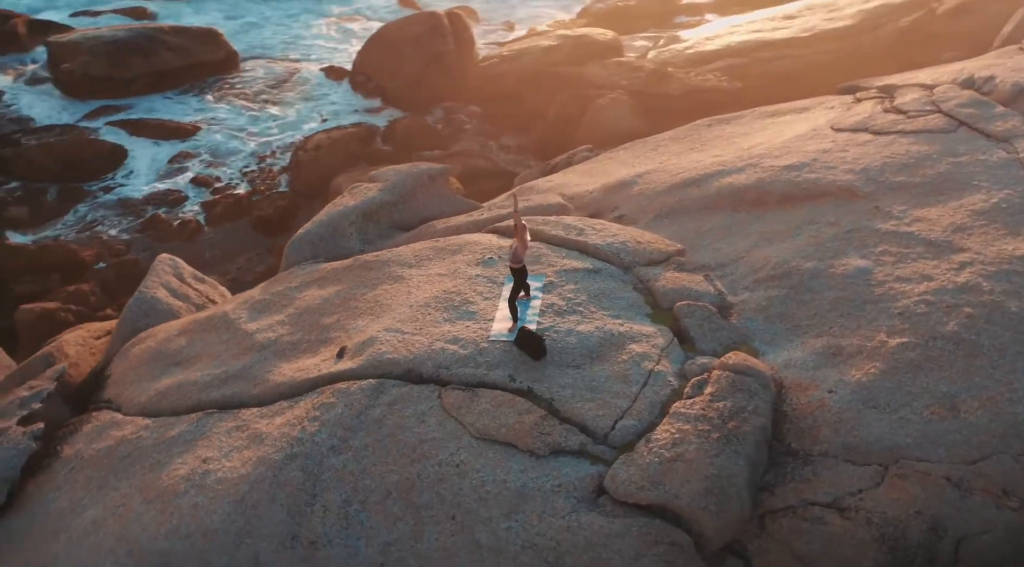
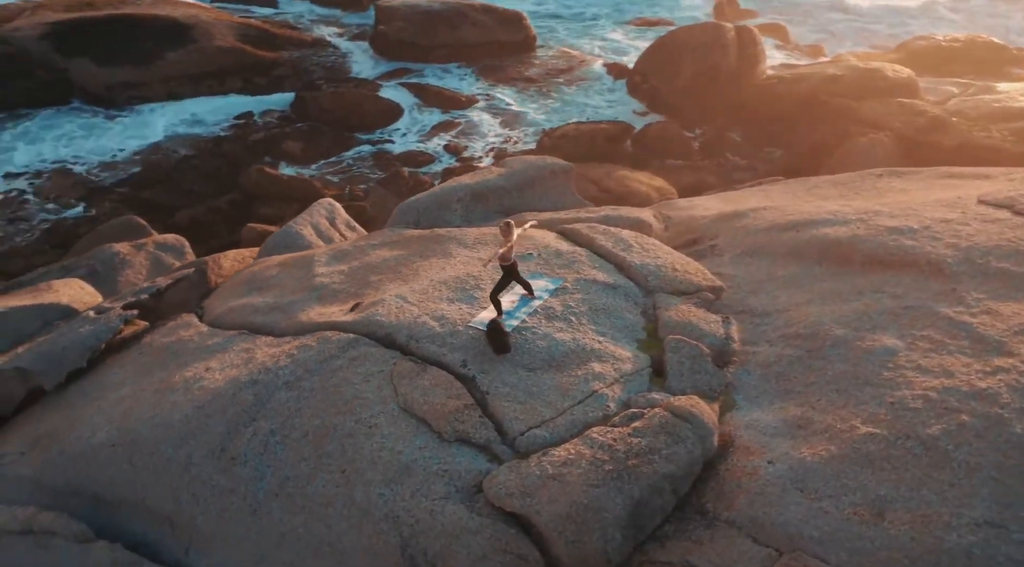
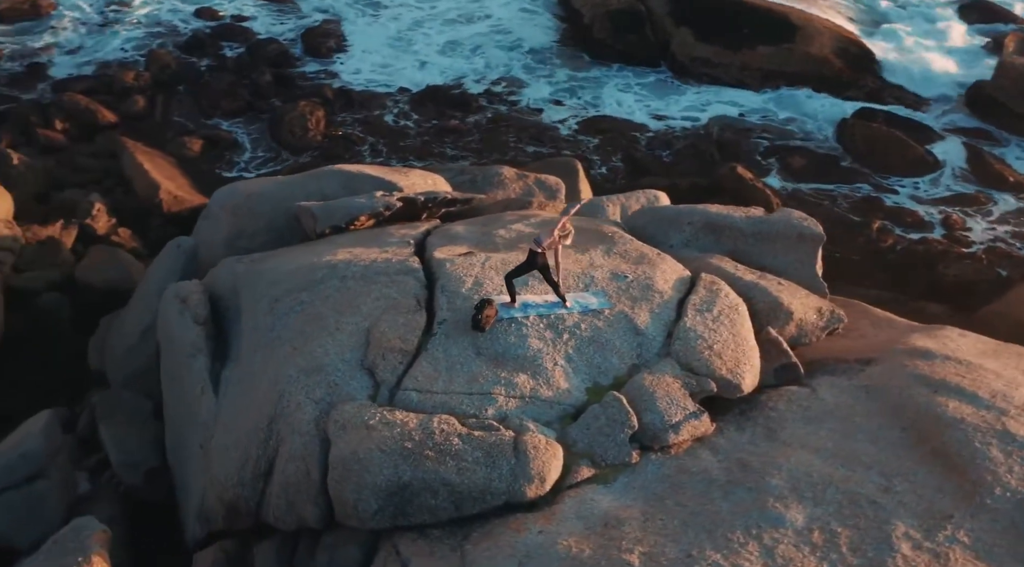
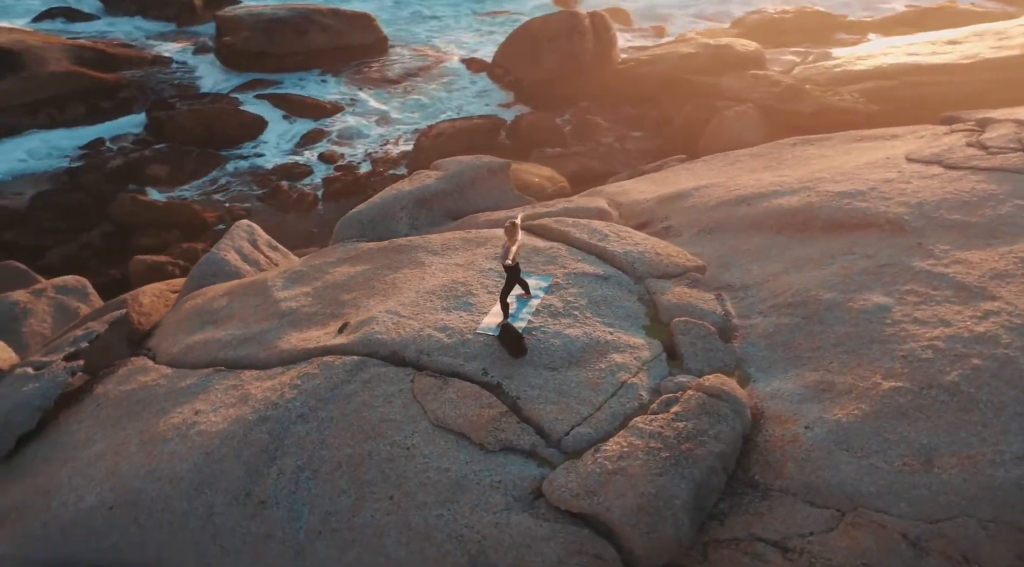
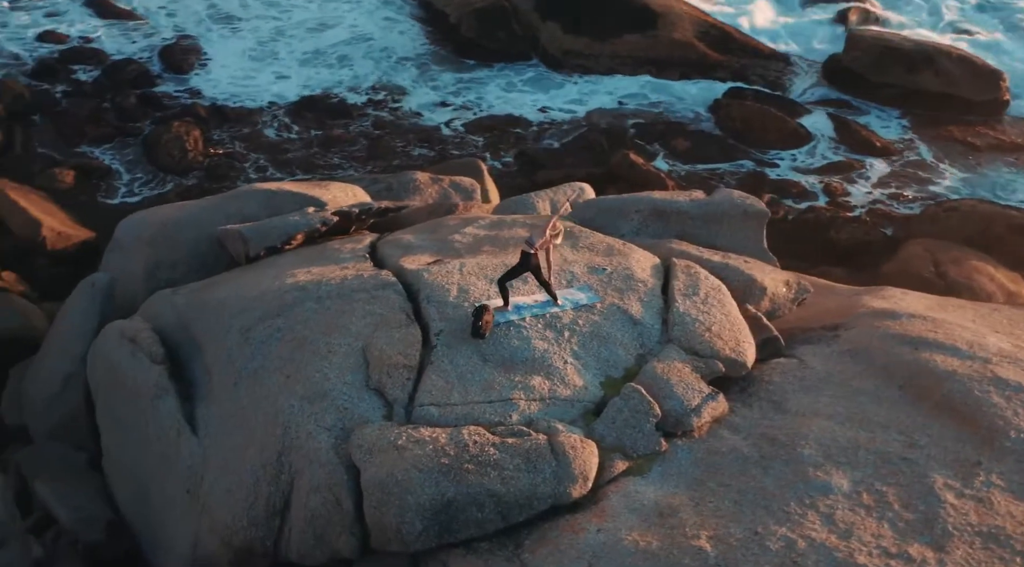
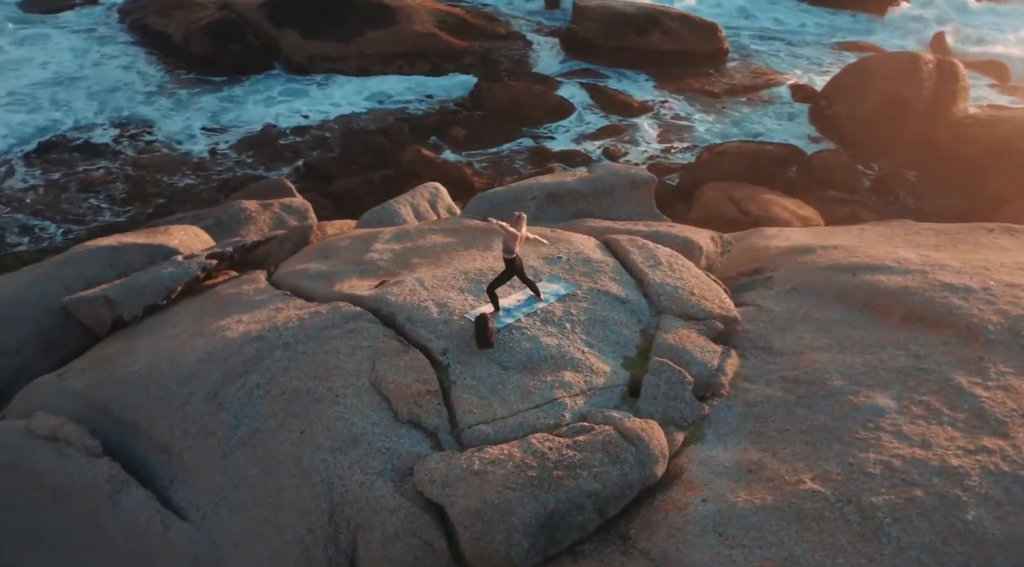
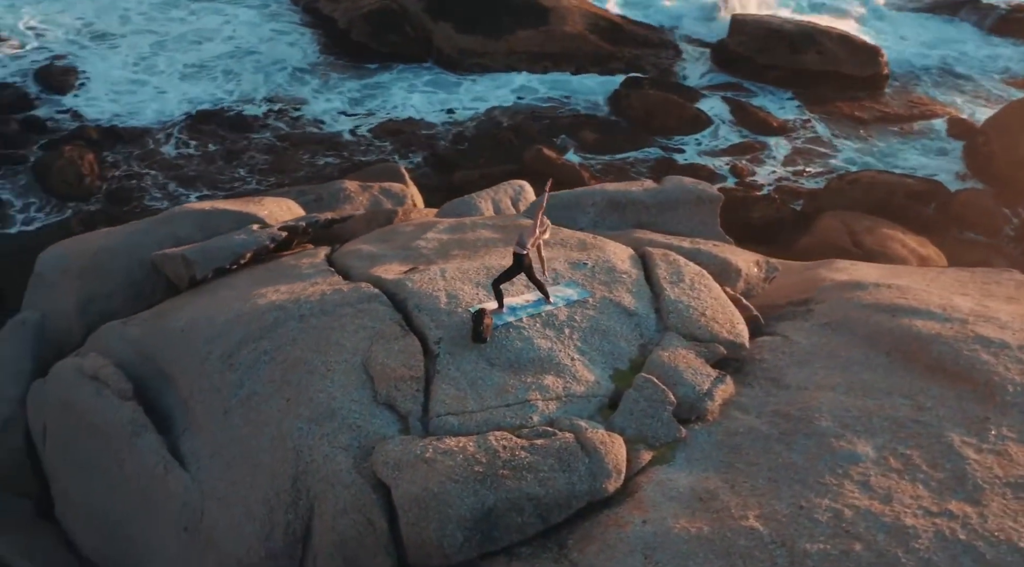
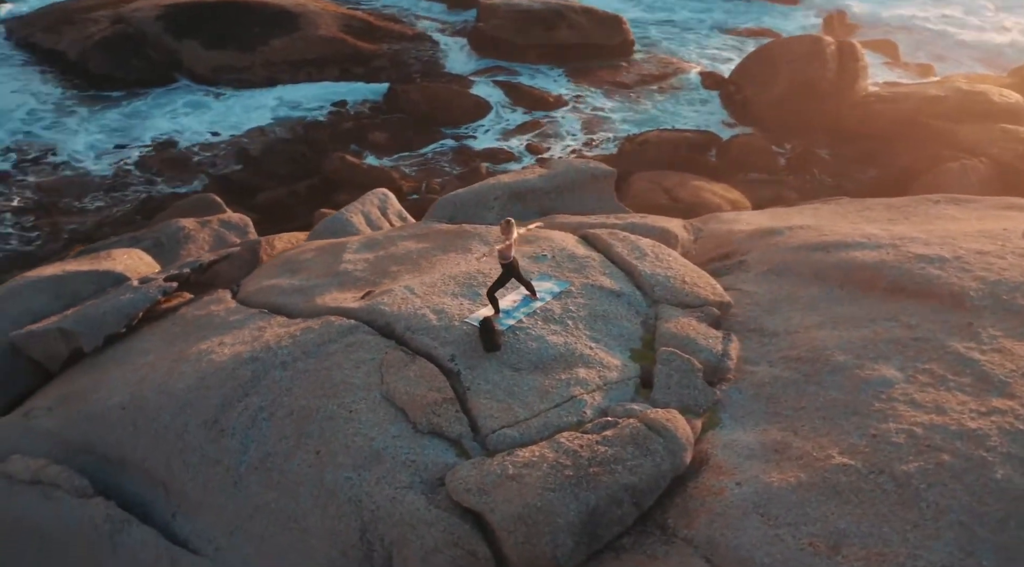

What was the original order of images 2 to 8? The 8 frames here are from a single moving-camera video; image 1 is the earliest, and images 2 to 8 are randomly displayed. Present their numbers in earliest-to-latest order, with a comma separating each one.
4, 2, 8, 6, 7, 5, 3
